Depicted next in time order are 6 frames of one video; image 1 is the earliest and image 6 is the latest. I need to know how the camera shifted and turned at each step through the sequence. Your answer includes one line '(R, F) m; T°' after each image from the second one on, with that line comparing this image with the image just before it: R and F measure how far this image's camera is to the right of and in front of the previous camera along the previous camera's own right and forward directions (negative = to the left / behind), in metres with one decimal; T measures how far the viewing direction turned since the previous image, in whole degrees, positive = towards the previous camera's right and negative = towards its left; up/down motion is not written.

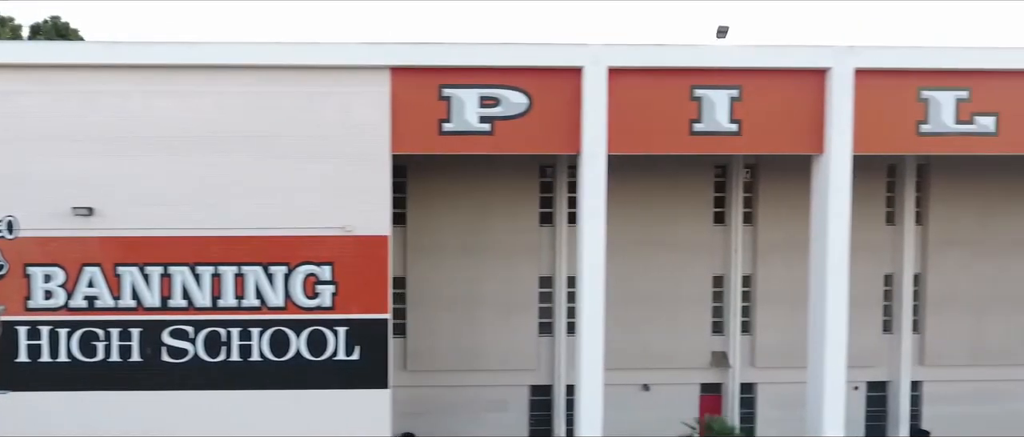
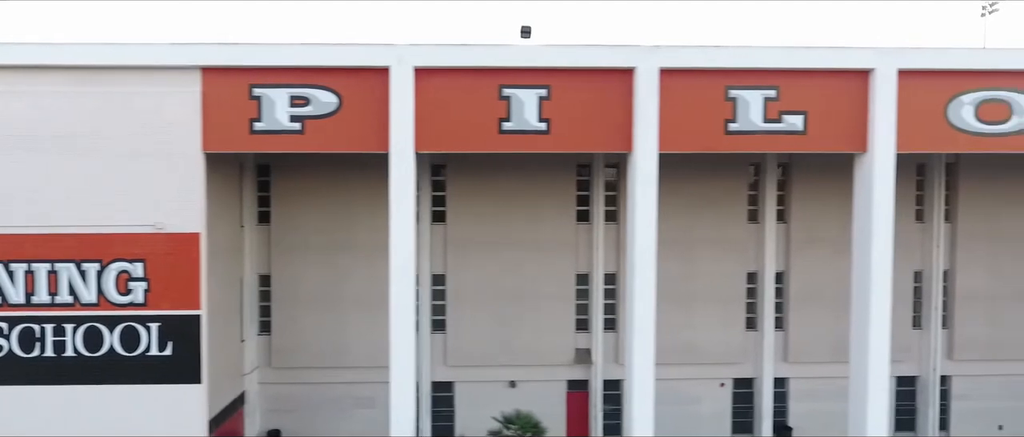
(+2.8, -0.1) m; 0°
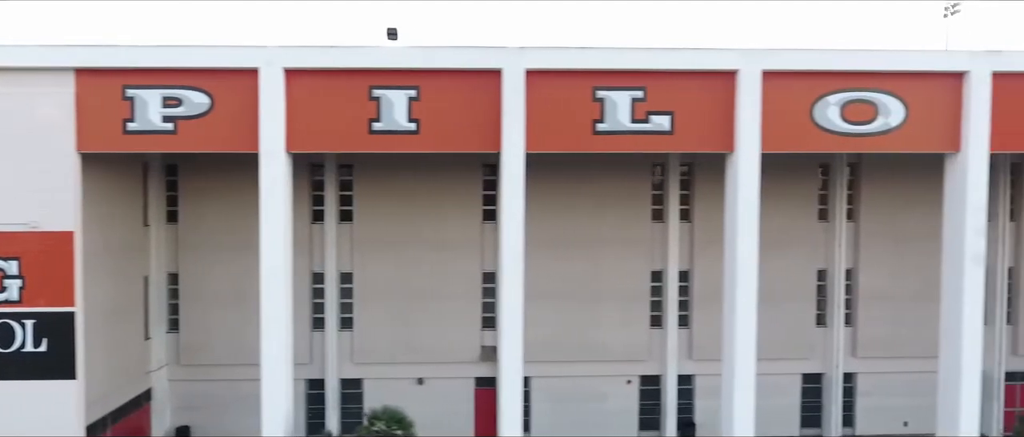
(+2.0, -0.2) m; 0°
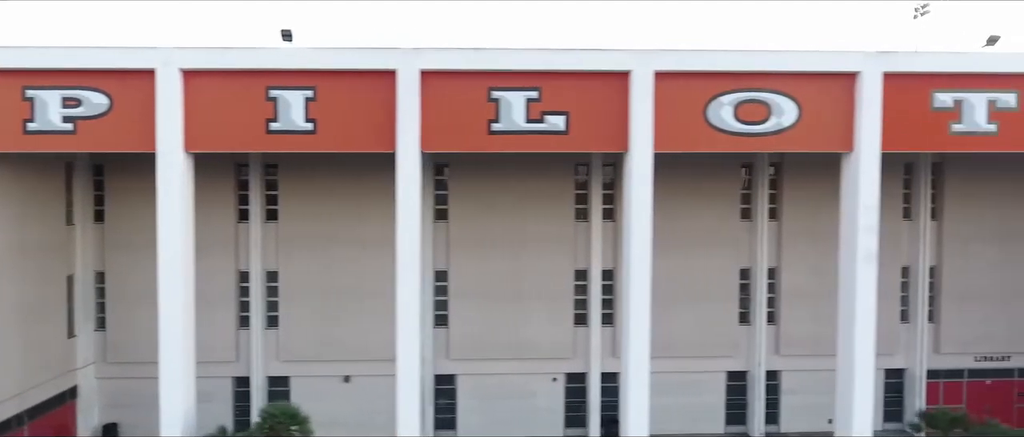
(+1.6, -0.1) m; 0°
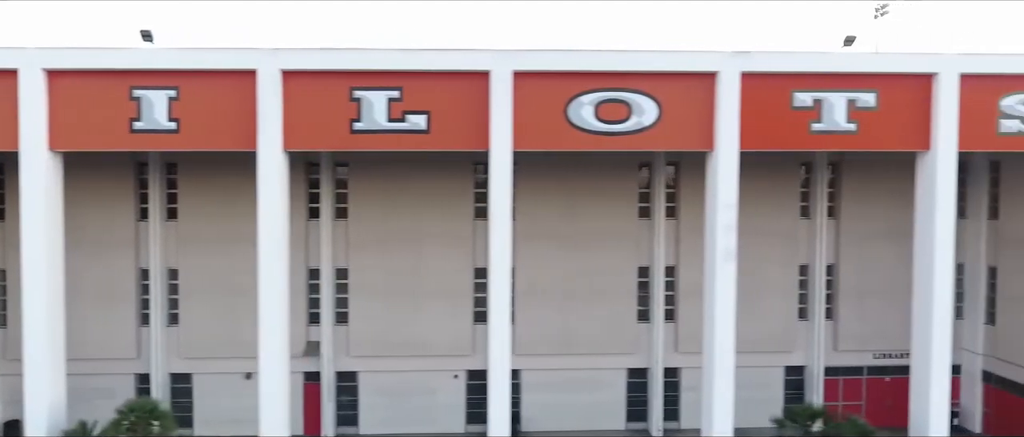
(+2.2, -0.1) m; 0°
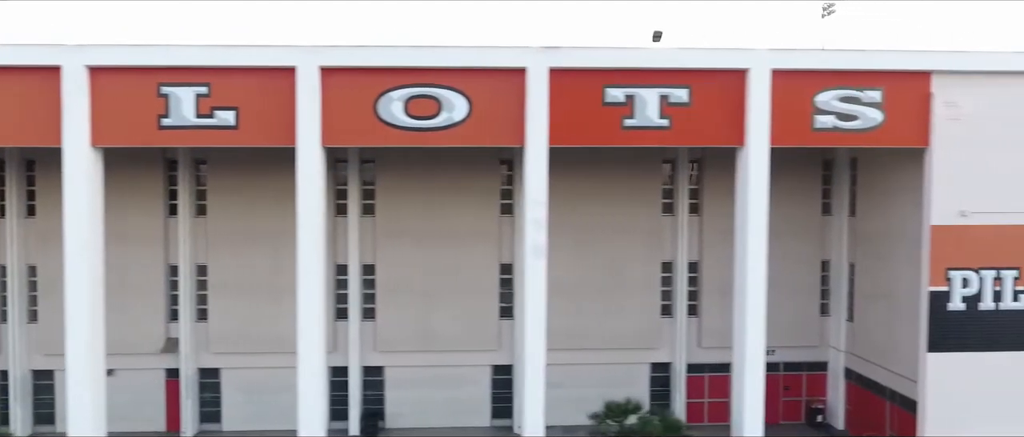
(+3.1, 0.0) m; 0°
